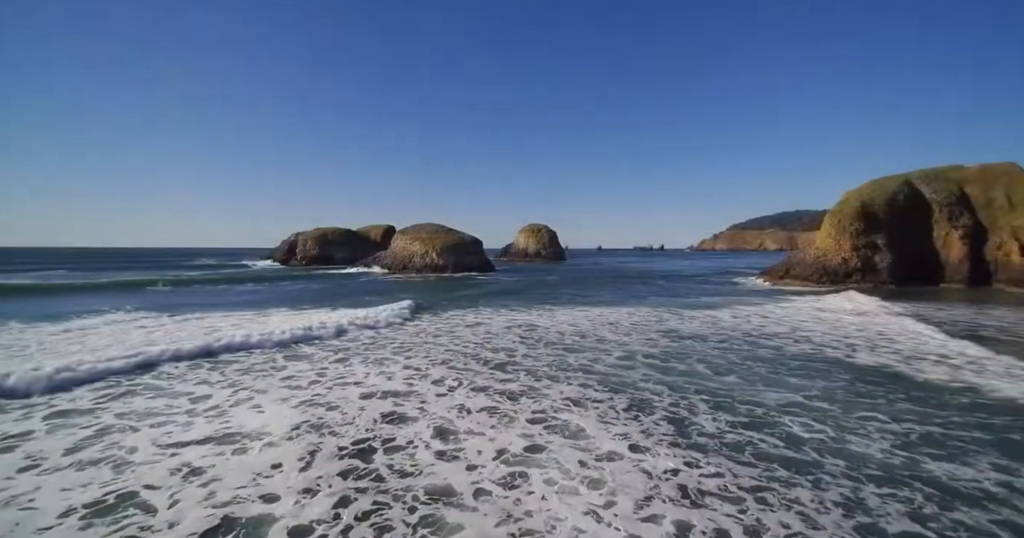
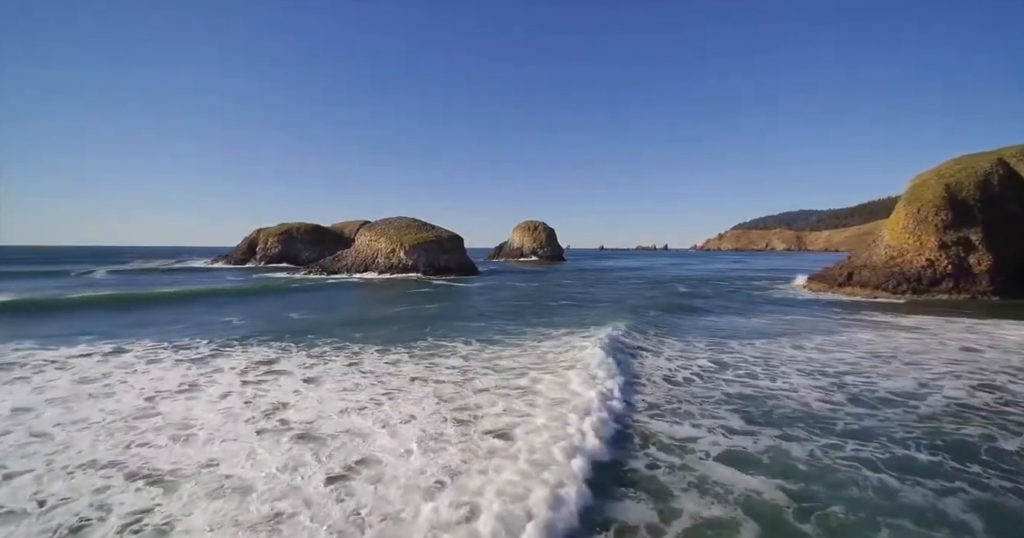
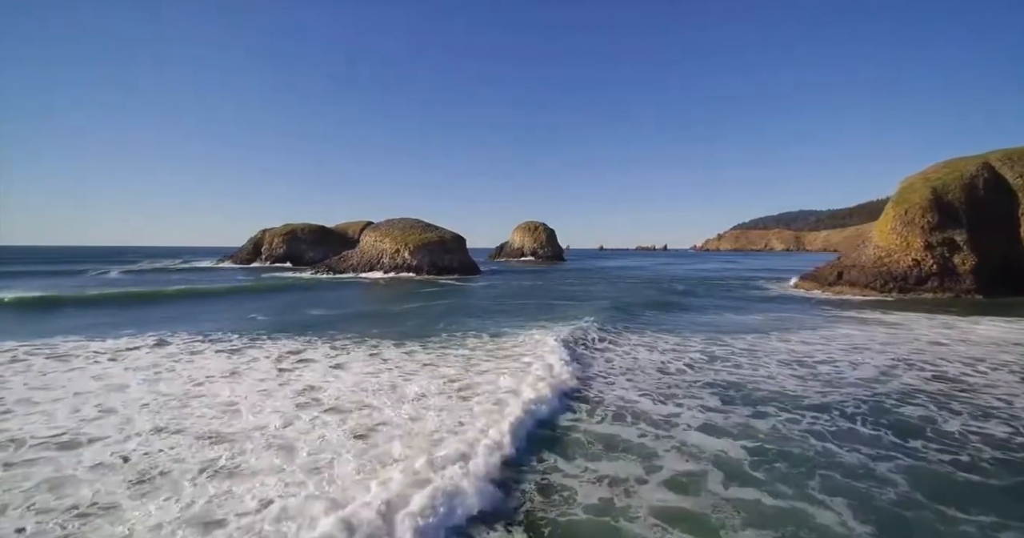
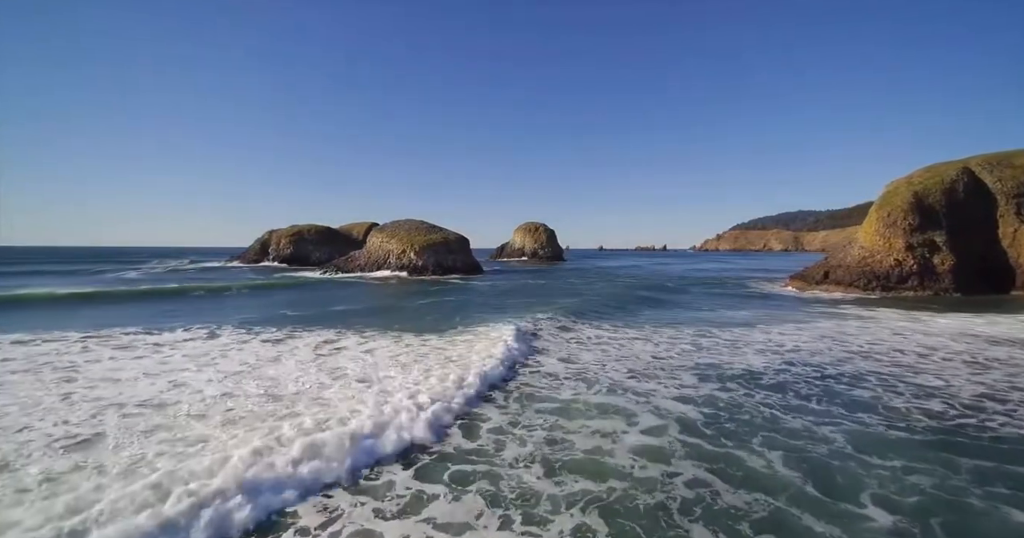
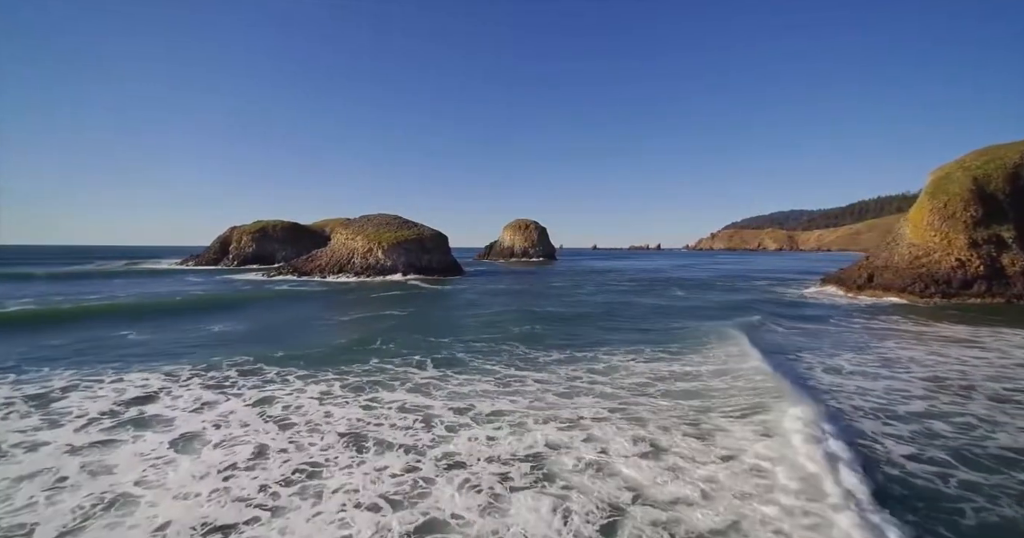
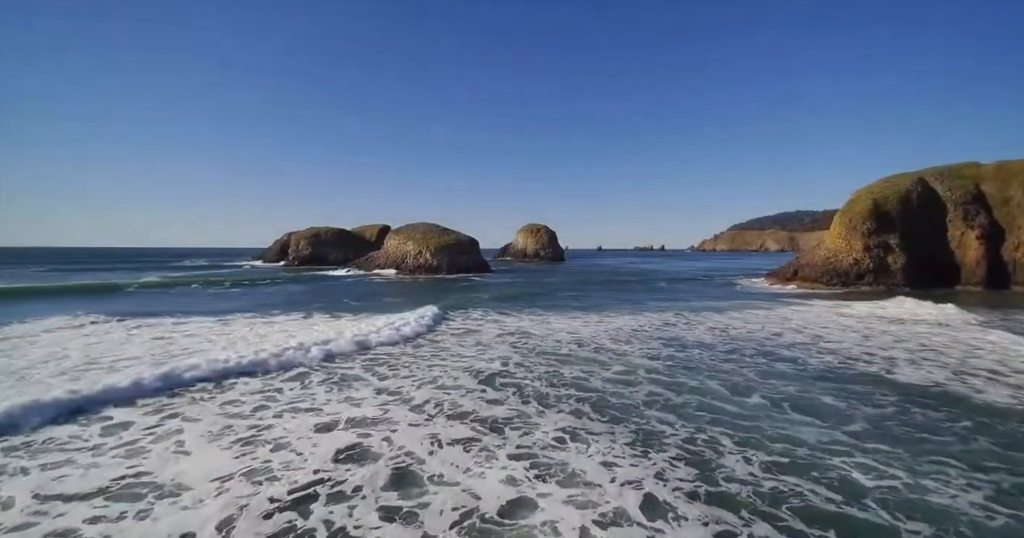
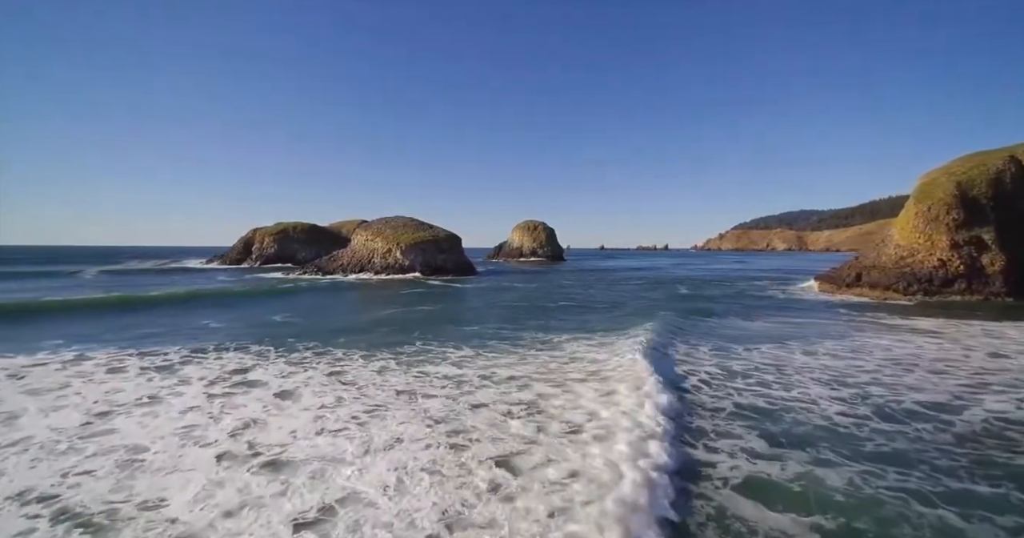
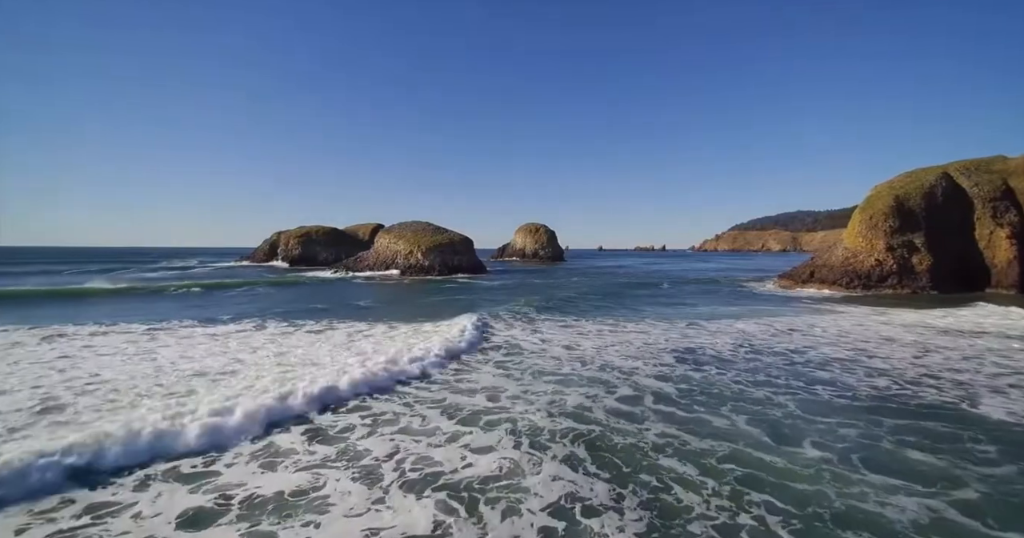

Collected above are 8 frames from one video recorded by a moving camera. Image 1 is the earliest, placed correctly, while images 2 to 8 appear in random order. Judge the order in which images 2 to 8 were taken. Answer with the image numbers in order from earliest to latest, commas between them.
6, 8, 4, 3, 2, 7, 5
